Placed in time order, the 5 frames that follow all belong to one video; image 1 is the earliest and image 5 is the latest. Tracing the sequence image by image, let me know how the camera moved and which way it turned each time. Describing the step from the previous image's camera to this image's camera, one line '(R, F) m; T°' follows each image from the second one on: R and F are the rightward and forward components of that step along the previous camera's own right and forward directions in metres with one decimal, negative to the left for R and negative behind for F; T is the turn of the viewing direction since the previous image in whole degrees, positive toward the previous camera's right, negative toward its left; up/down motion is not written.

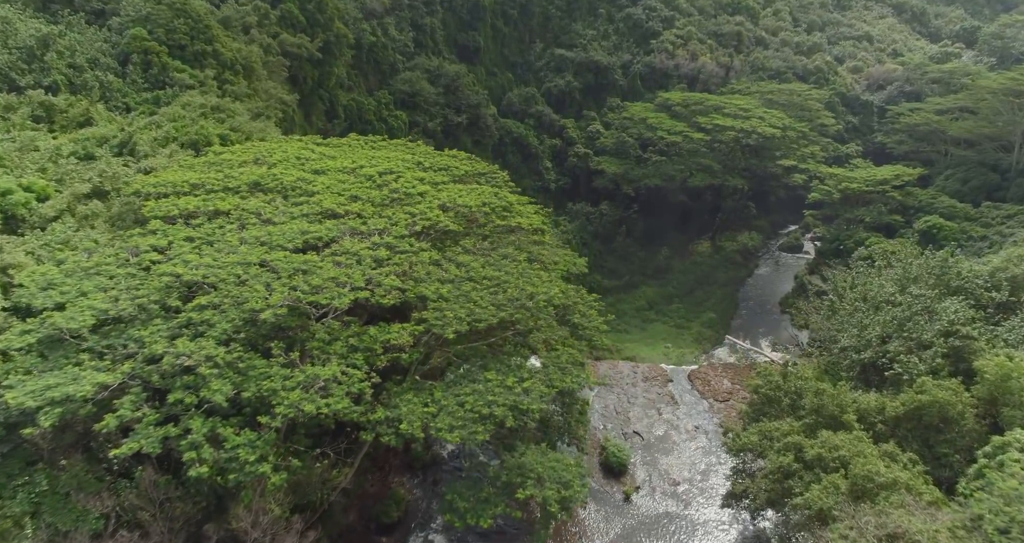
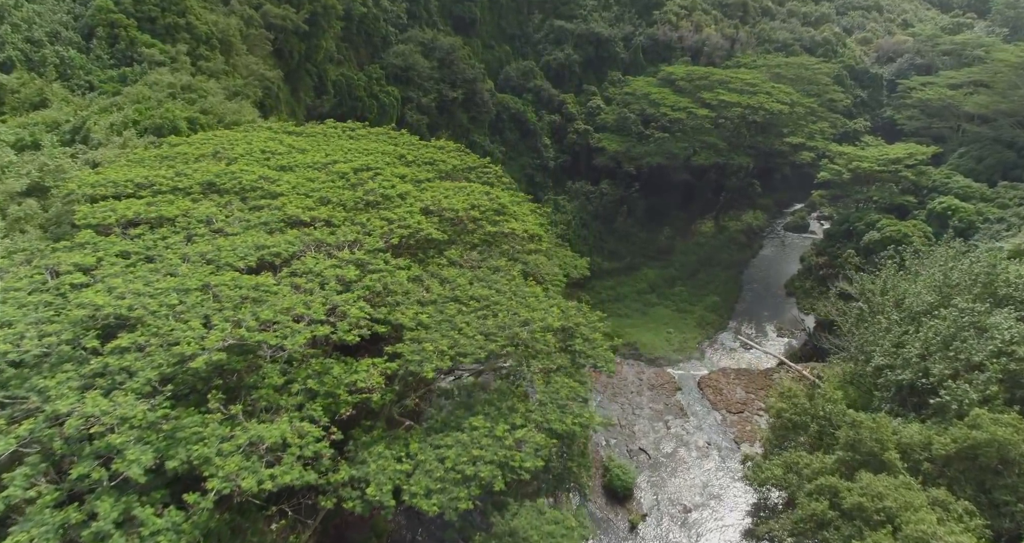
(+0.1, +2.0) m; 0°
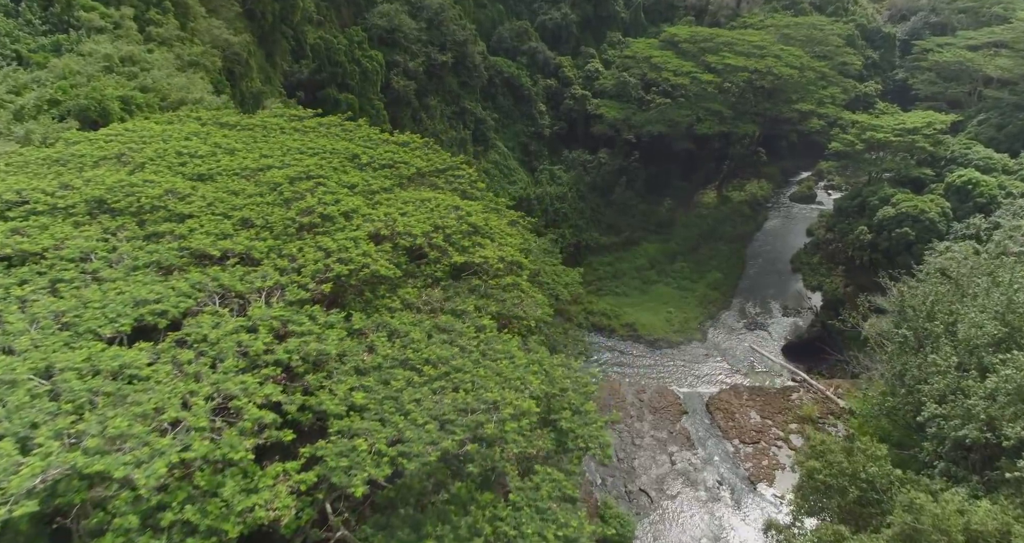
(+0.4, +2.9) m; 0°
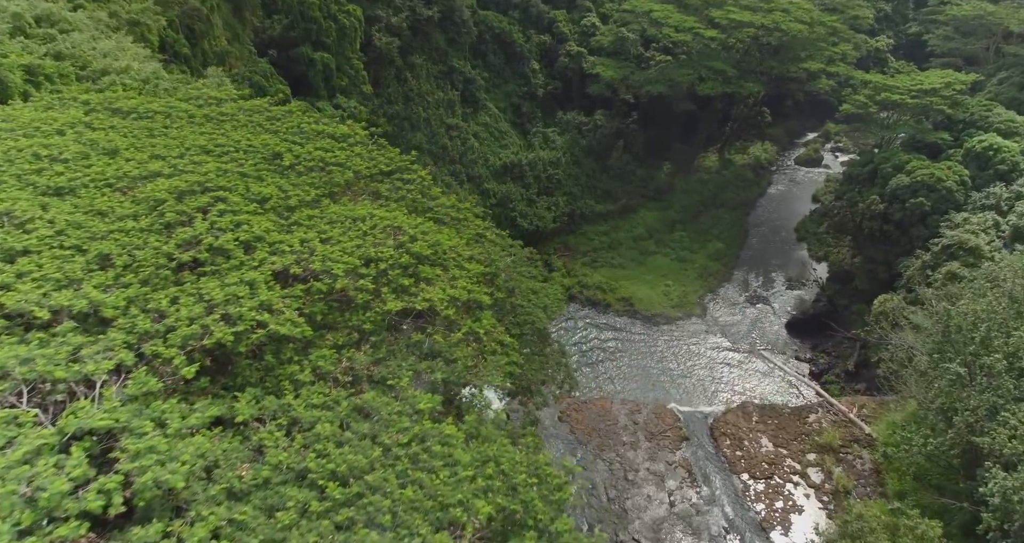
(+0.6, +2.8) m; 0°
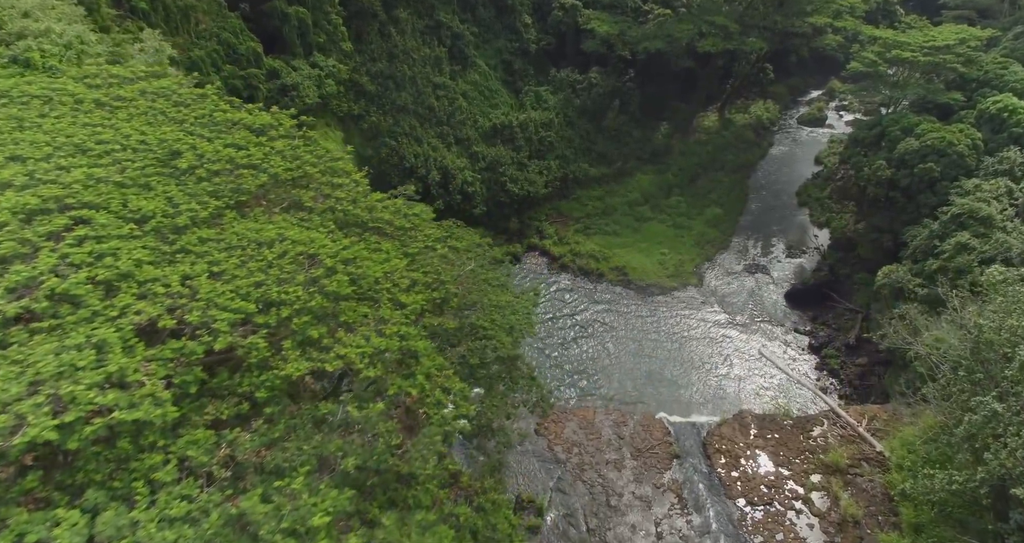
(+0.6, +2.0) m; 0°
